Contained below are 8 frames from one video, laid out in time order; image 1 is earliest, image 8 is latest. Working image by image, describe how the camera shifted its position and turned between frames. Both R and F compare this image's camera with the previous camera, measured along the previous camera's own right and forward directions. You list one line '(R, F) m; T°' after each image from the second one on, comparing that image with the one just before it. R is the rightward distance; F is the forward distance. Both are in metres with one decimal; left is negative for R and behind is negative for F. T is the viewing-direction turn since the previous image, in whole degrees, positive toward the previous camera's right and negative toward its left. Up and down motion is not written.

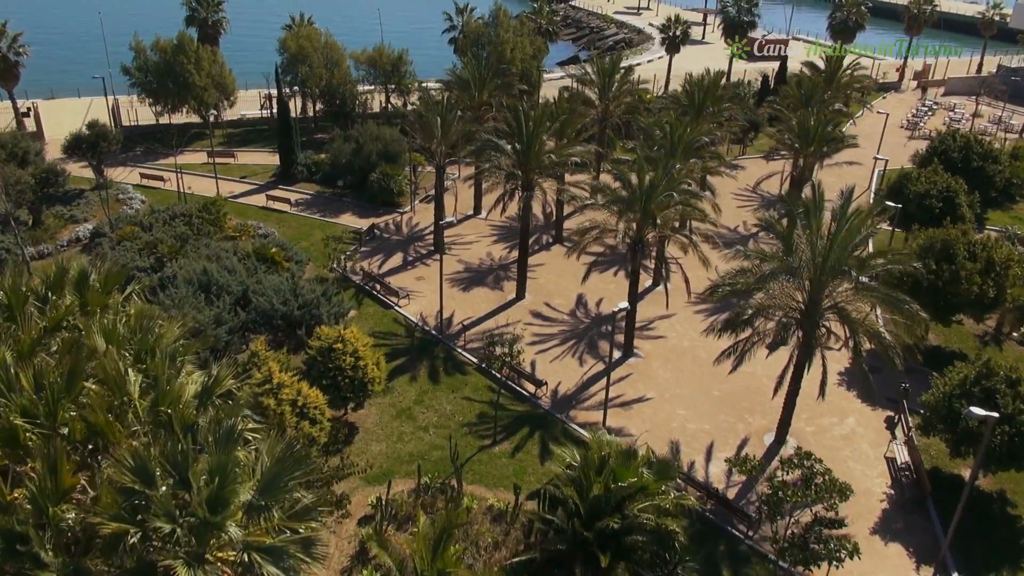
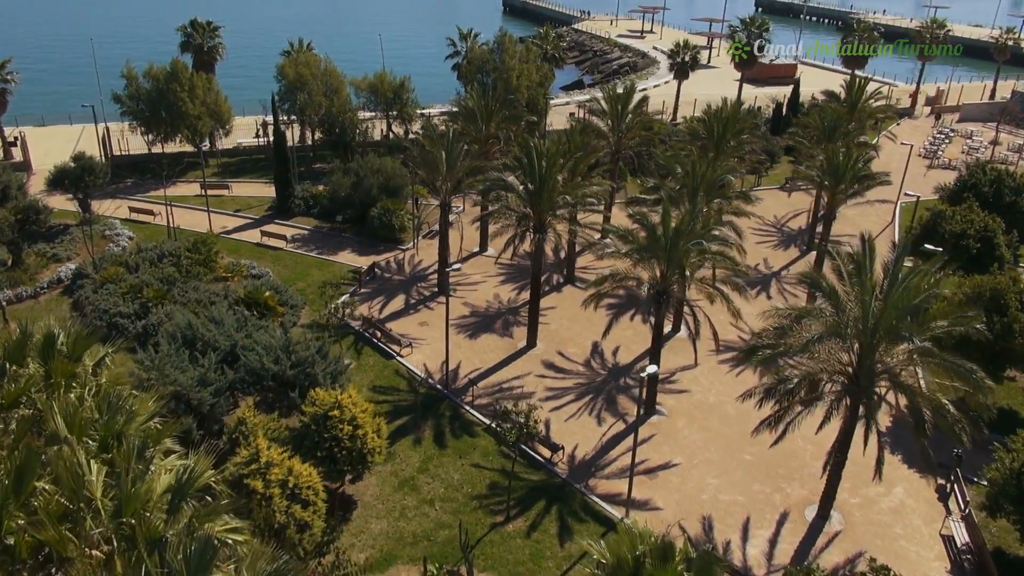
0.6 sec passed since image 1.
(-0.3, +1.7) m; 0°
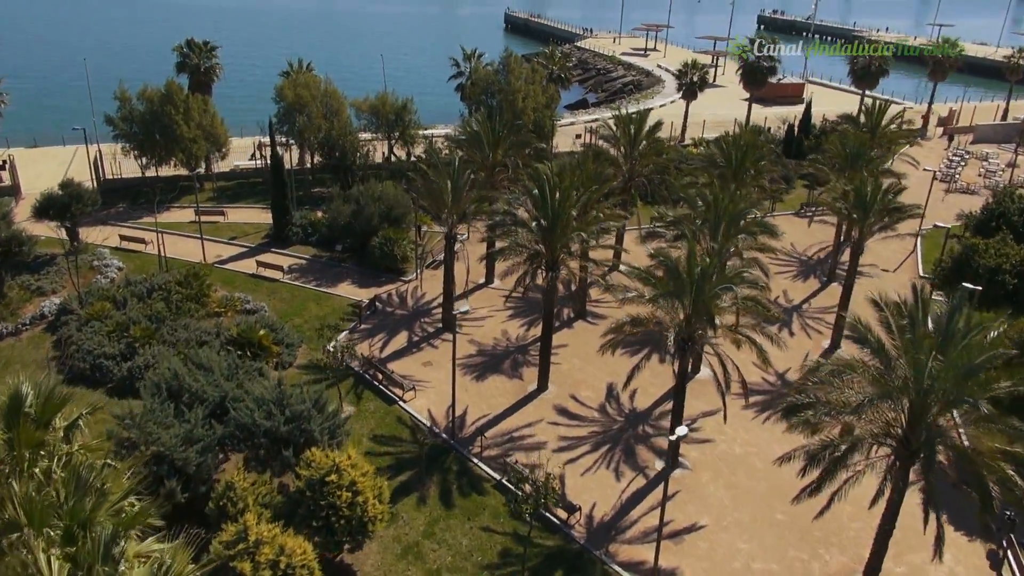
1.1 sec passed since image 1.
(-0.3, +1.4) m; 0°
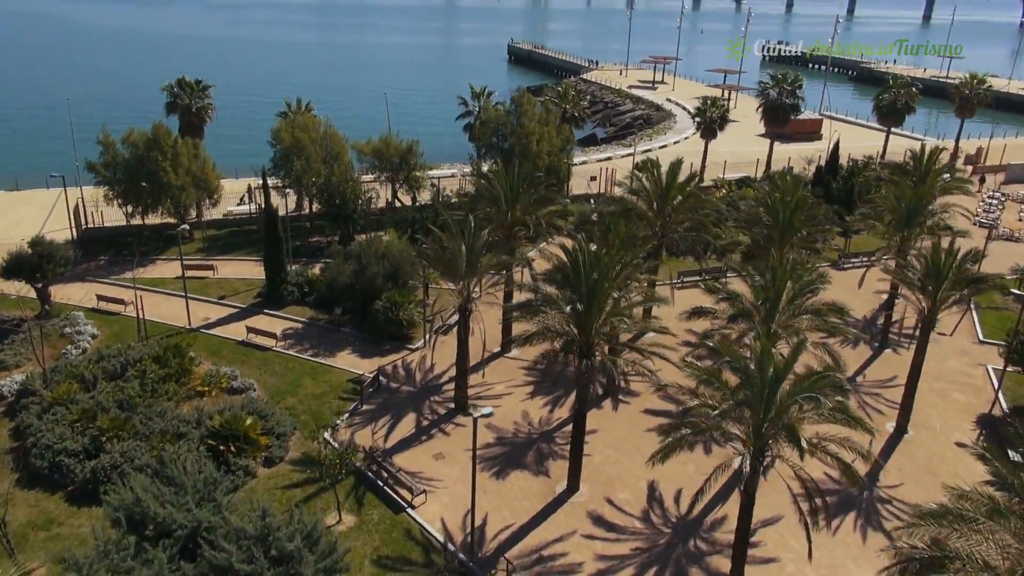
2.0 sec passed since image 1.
(-0.6, +2.9) m; 0°
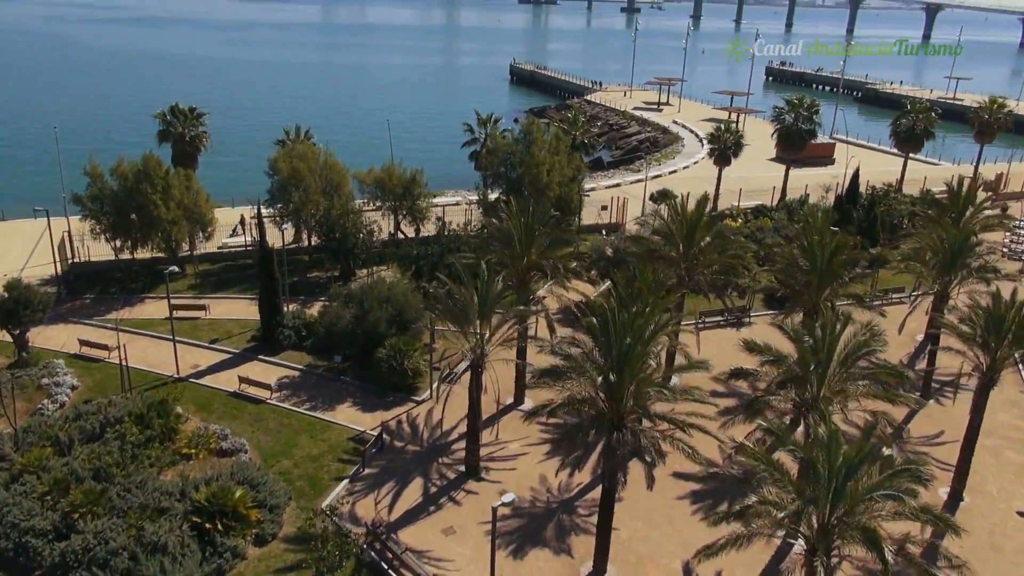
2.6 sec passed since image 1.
(-0.4, +1.9) m; 0°
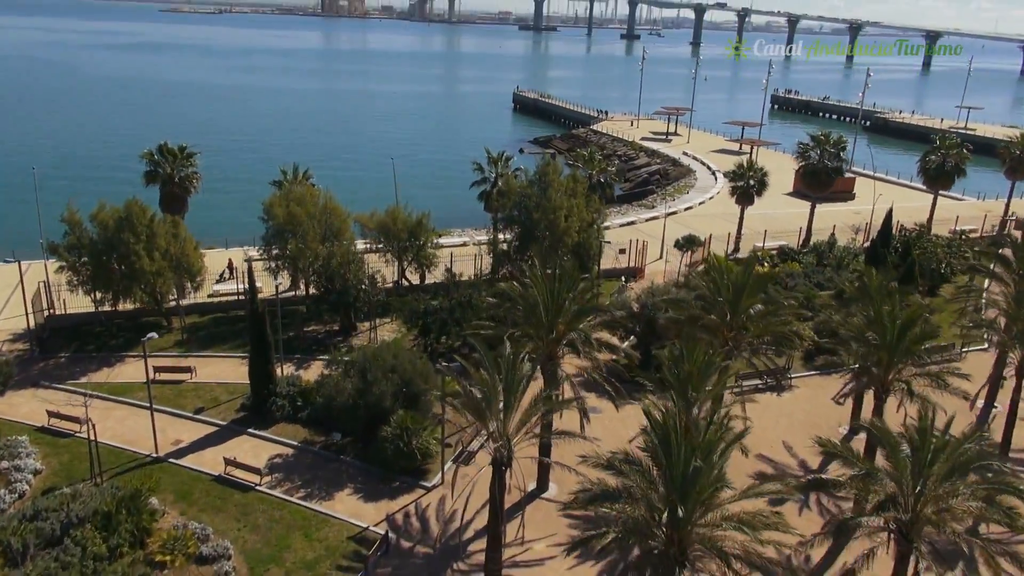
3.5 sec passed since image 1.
(-0.6, +2.7) m; 0°
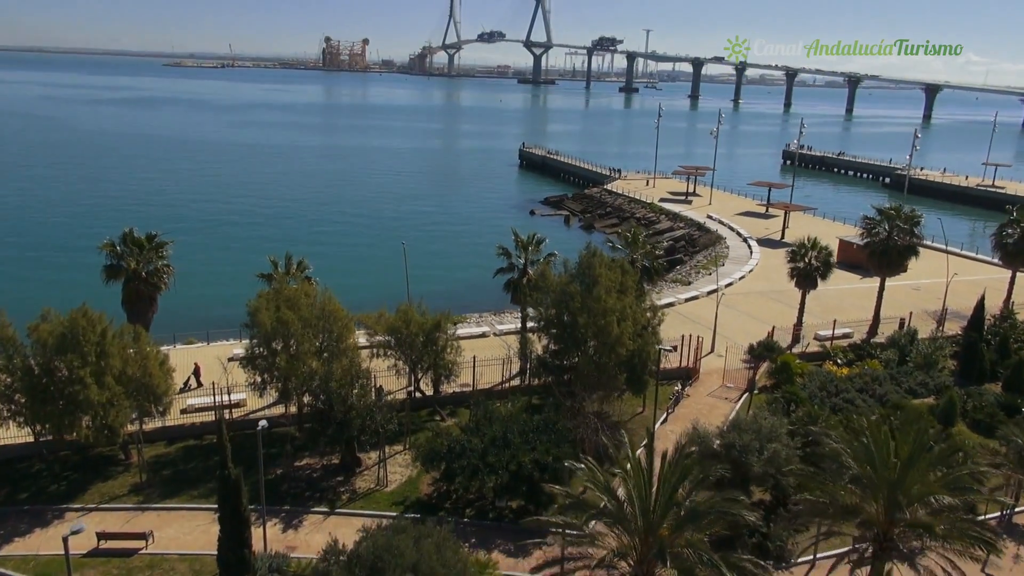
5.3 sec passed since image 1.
(-1.4, +5.9) m; 0°
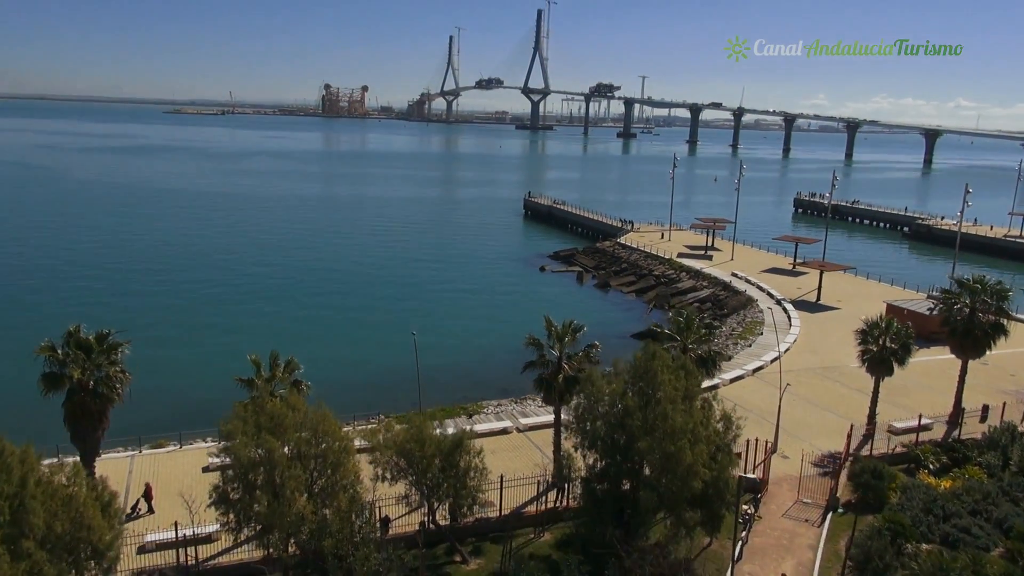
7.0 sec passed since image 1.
(-1.2, +5.3) m; 0°
